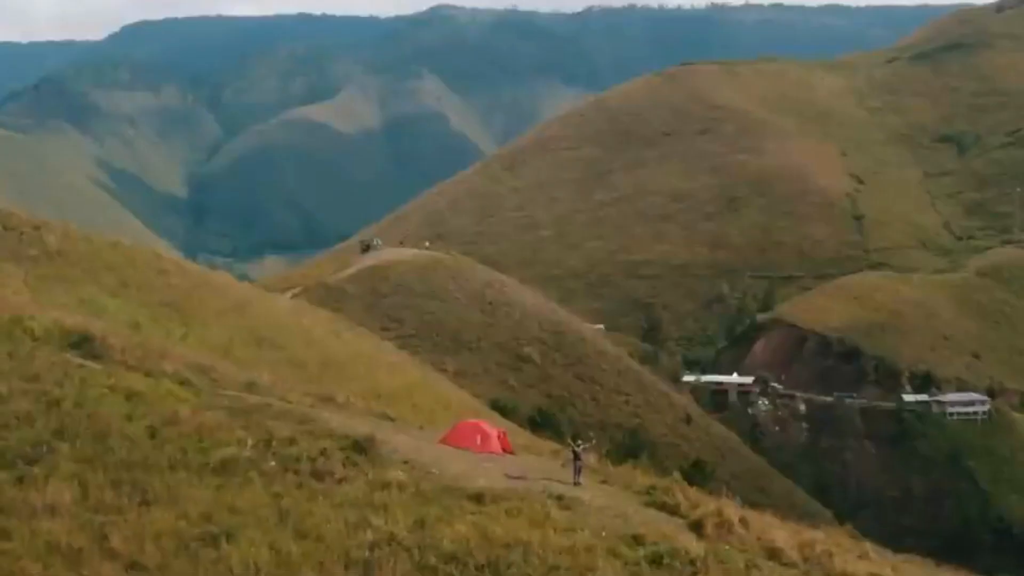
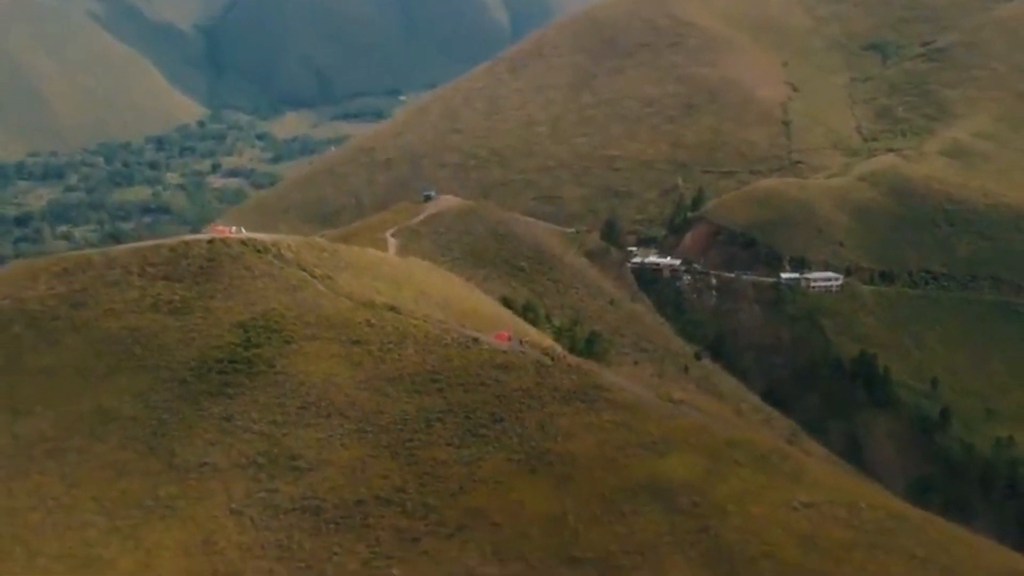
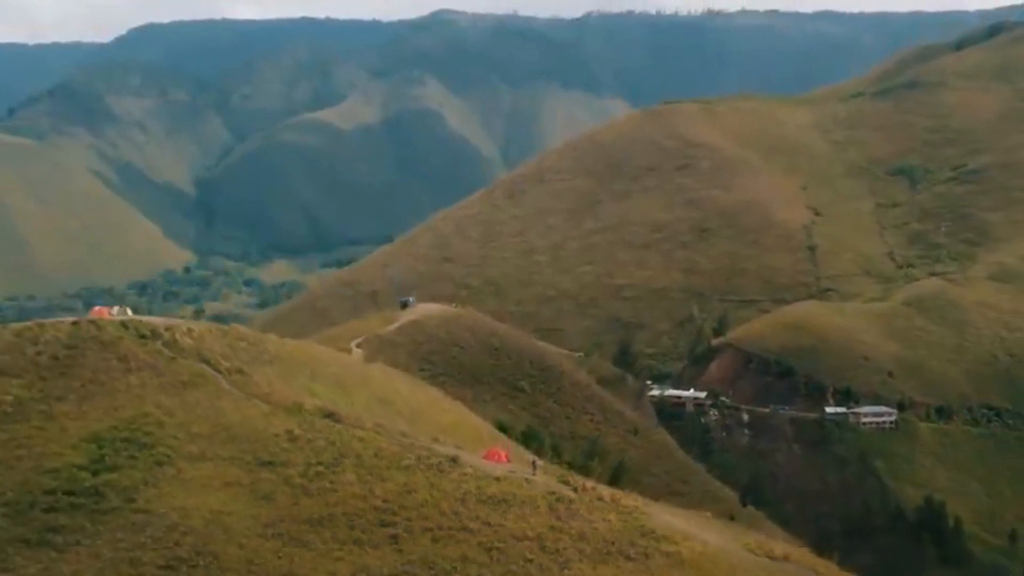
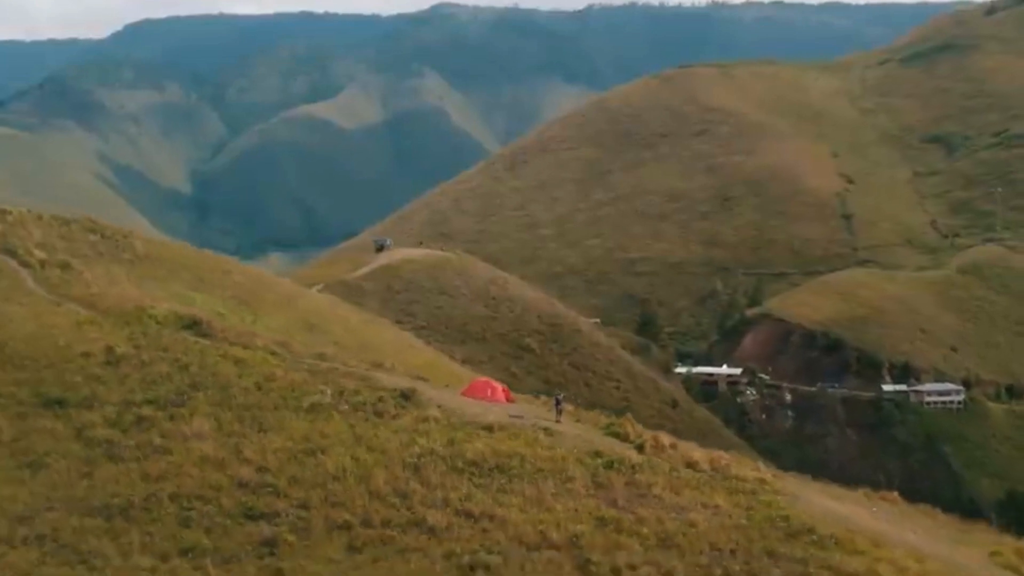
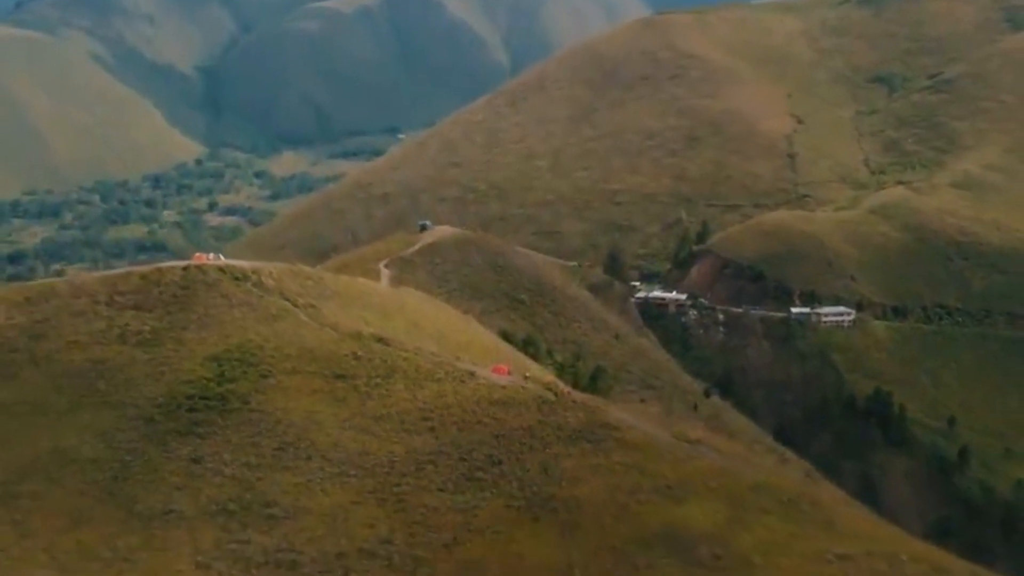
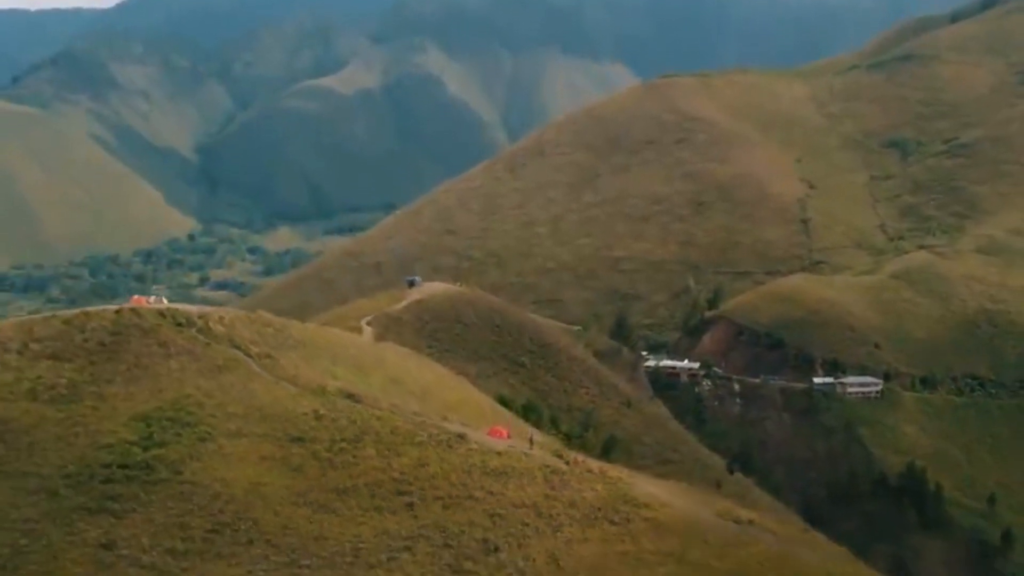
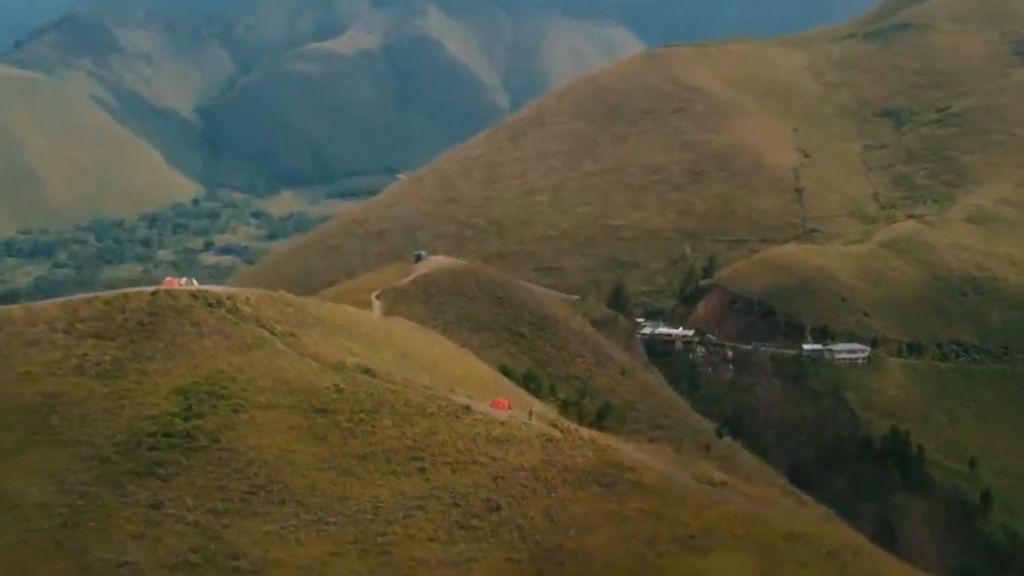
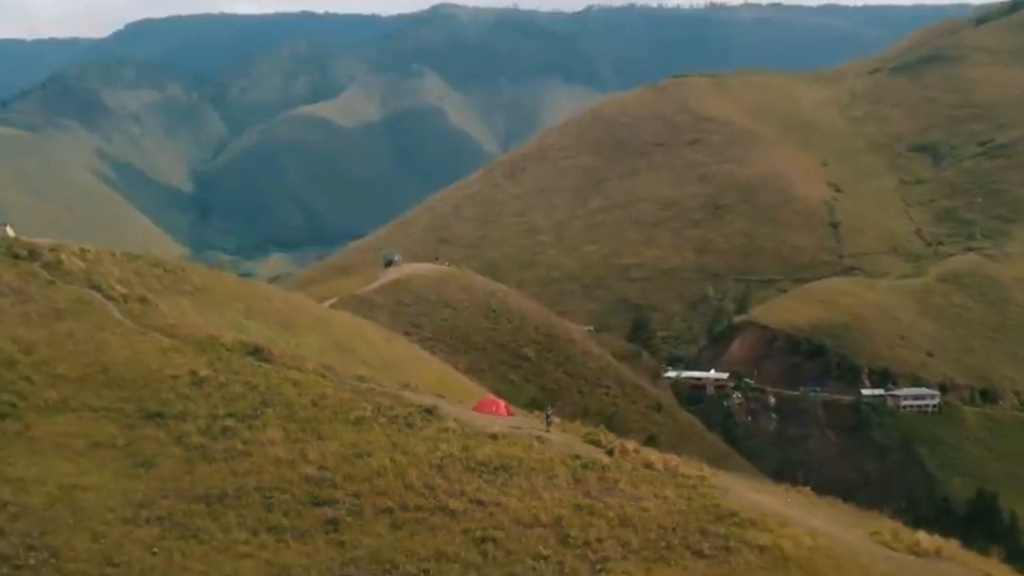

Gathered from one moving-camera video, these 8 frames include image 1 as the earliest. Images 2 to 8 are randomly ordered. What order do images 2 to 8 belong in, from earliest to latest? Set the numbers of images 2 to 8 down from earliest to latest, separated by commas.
4, 8, 3, 6, 7, 5, 2
